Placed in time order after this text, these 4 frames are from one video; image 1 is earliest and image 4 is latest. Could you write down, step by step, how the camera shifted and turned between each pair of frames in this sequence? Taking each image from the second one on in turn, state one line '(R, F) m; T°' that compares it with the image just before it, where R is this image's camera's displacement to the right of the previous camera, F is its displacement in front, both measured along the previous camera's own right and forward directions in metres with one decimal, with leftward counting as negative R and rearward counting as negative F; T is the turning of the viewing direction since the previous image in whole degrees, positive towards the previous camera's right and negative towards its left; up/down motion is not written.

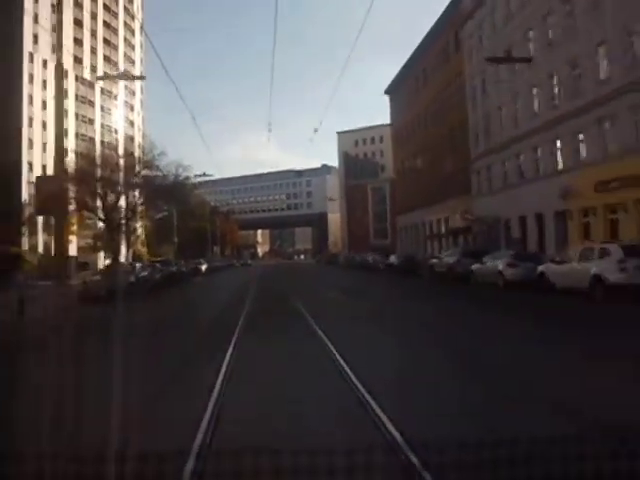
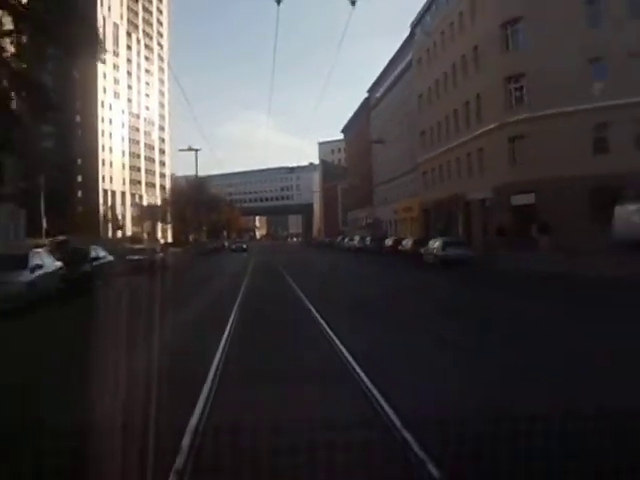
(+0.1, -1.6) m; 0°
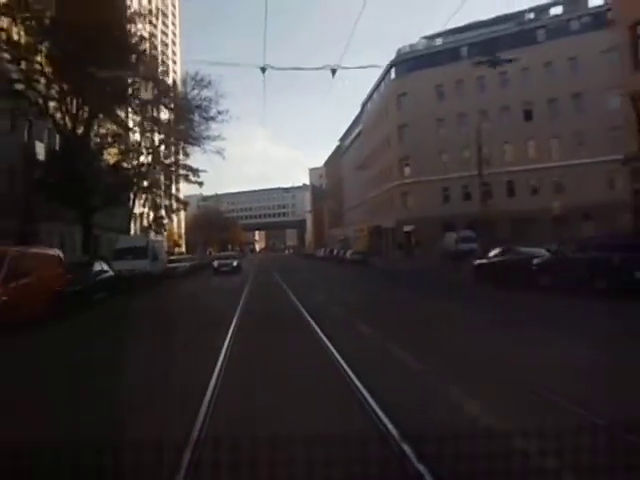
(-0.2, +1.5) m; 0°
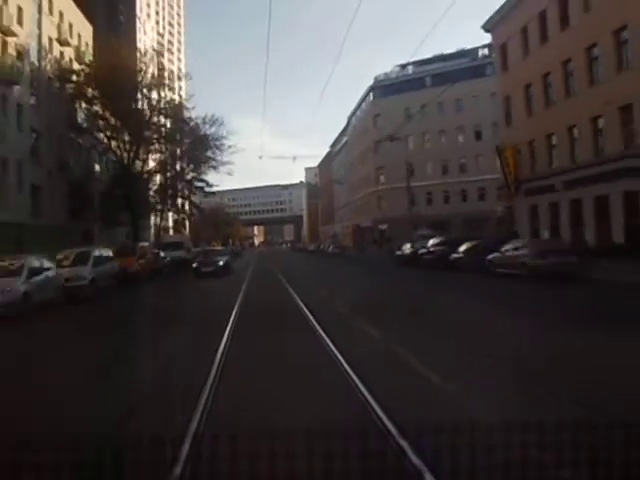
(+0.1, -1.0) m; 0°
